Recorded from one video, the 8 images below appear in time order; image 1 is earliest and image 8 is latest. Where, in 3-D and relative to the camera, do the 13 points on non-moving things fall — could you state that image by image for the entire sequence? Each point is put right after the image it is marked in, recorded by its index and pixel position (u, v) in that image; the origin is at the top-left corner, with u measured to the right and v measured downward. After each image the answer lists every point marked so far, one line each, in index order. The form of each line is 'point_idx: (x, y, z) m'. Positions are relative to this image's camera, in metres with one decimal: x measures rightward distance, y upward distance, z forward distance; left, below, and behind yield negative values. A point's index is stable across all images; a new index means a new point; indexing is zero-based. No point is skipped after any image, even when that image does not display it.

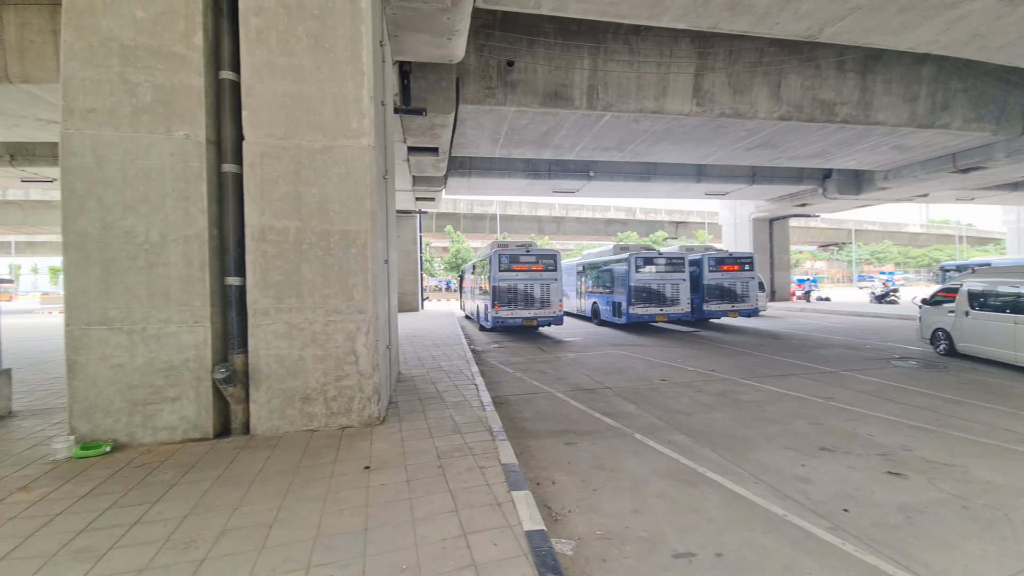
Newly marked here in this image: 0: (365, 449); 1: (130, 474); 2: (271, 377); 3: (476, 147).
0: (-1.1, -1.2, +3.2) m
1: (-2.5, -1.2, +2.7) m
2: (-2.0, -0.7, +3.5) m
3: (-1.0, +3.4, +10.2) m
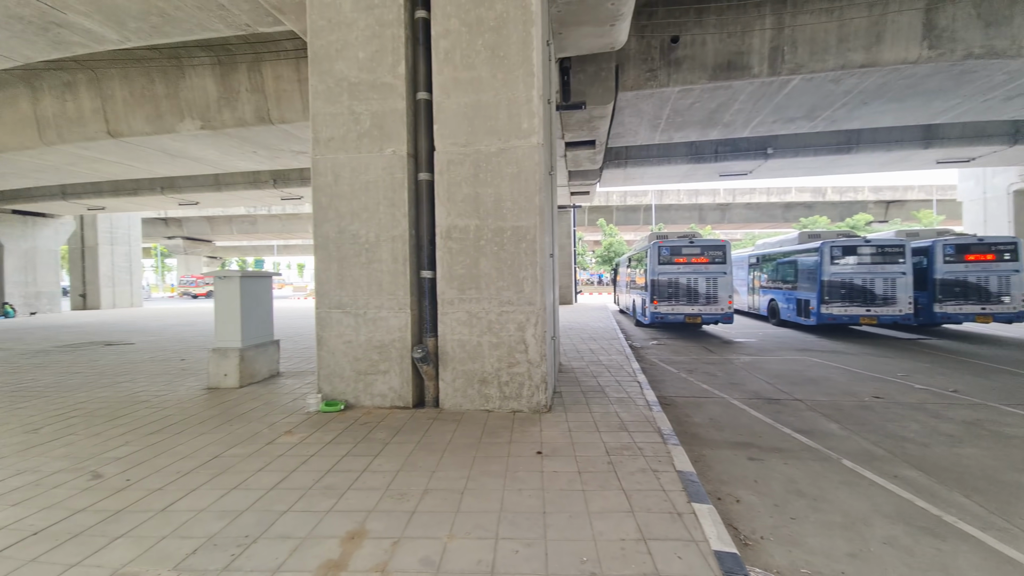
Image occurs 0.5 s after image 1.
0: (+0.2, -1.2, +3.3) m
1: (-1.3, -1.1, +3.4) m
2: (-0.5, -0.7, +3.9) m
3: (+2.9, +3.6, +9.8) m
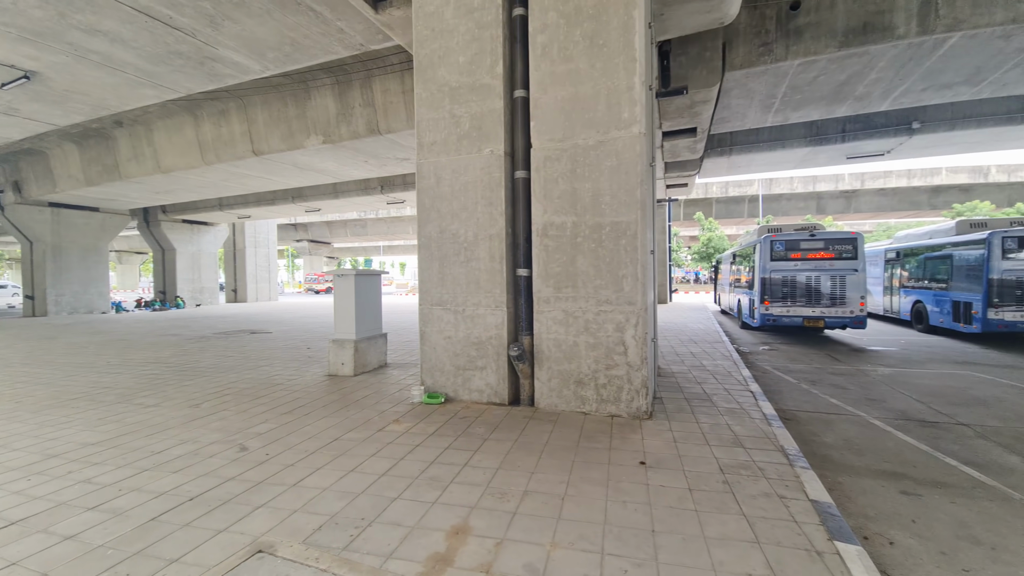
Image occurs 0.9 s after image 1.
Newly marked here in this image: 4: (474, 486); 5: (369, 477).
0: (+0.9, -1.2, +3.1) m
1: (-0.5, -1.1, +3.5) m
2: (+0.4, -0.6, +3.9) m
3: (+5.0, +3.6, +8.8) m
4: (-0.2, -1.1, +2.4) m
5: (-0.9, -1.1, +2.5) m
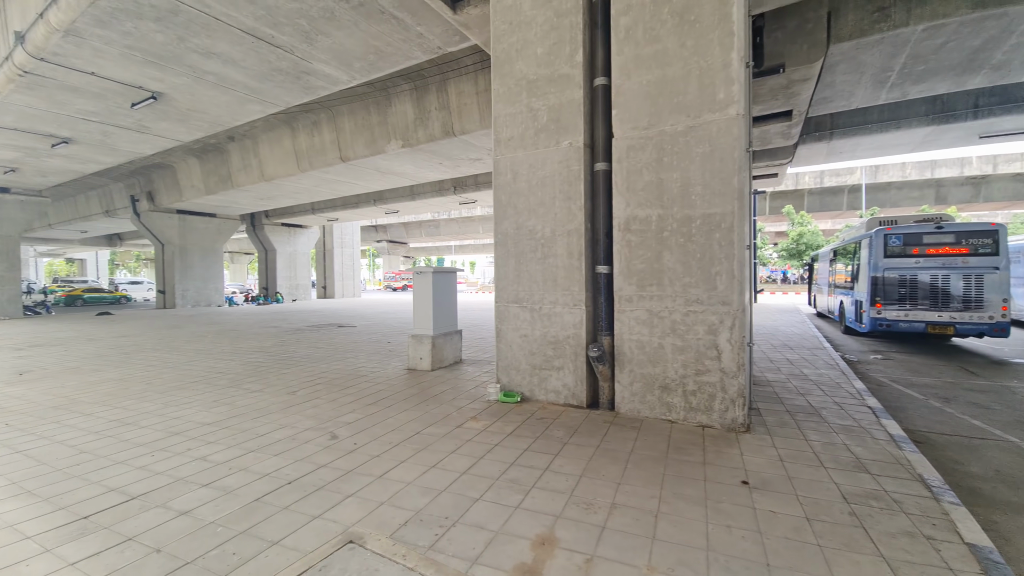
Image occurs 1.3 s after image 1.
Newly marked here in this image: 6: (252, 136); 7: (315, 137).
0: (+1.5, -1.1, +2.8) m
1: (+0.2, -1.1, +3.4) m
2: (+1.1, -0.6, +3.6) m
3: (+6.4, +3.6, +7.8) m
4: (+0.2, -1.1, +2.3) m
5: (-0.4, -1.1, +2.5) m
6: (-9.6, +5.6, +15.3) m
7: (-6.5, +5.0, +13.7) m
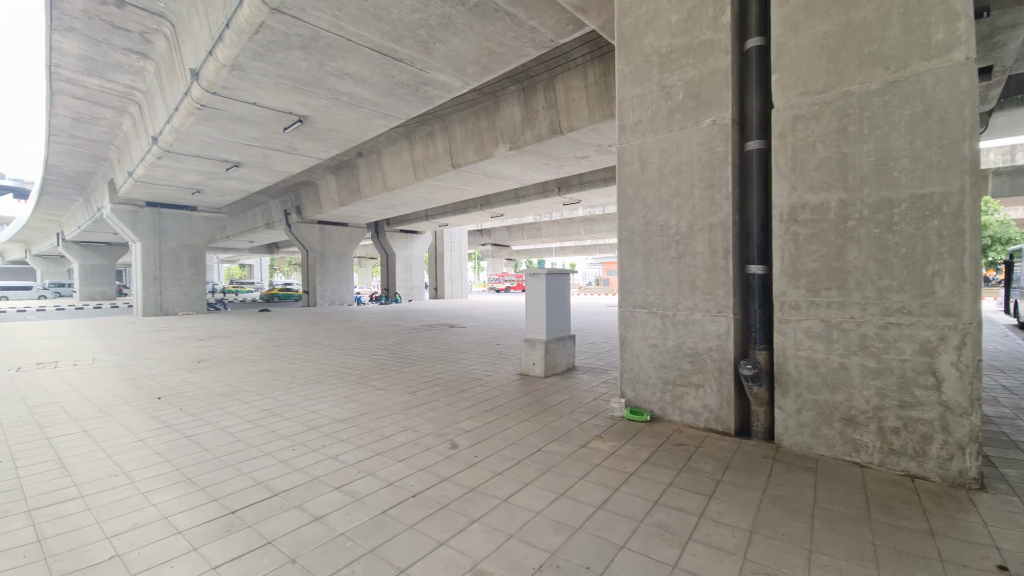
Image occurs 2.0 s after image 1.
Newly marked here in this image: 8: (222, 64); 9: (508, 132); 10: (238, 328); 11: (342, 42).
0: (+2.3, -1.2, +2.0) m
1: (+1.1, -1.1, +2.9) m
2: (+2.0, -0.7, +2.9) m
3: (+8.3, +3.5, +5.7) m
4: (+0.9, -1.1, +1.8) m
5: (+0.4, -1.1, +2.1) m
6: (-5.5, +5.5, +16.8) m
7: (-2.9, +4.9, +14.6) m
8: (-4.7, +3.7, +6.8) m
9: (-0.1, +4.5, +12.0) m
10: (-8.5, -1.2, +12.9) m
11: (-2.5, +3.7, +6.2) m
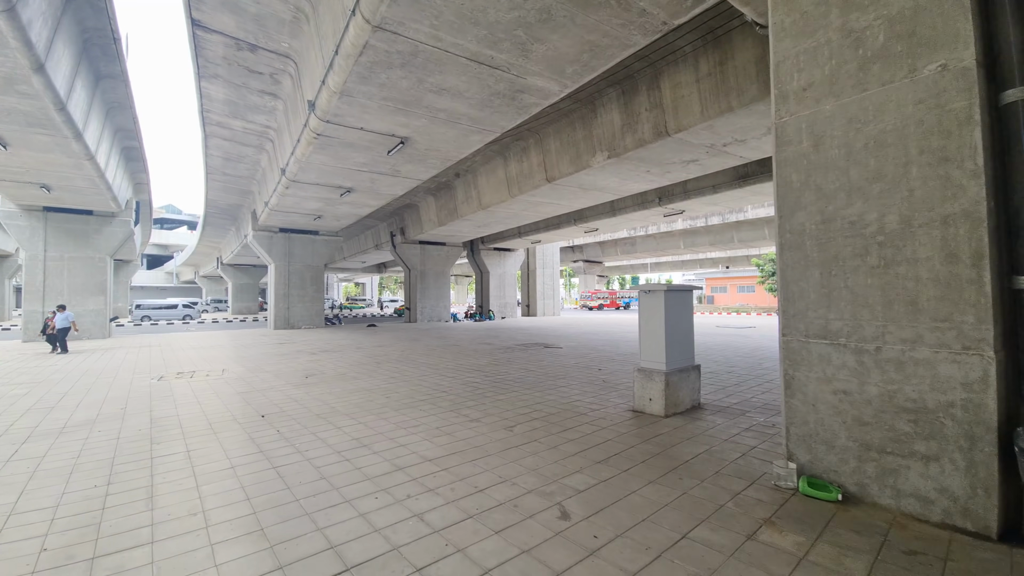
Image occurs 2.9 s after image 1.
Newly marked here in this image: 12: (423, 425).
0: (+2.7, -1.2, +0.8) m
1: (+1.8, -1.2, +1.9) m
2: (+2.7, -0.8, +1.7) m
3: (+9.4, +3.3, +3.2) m
4: (+1.3, -1.2, +0.8) m
5: (+0.9, -1.2, +1.3) m
6: (-1.6, +4.8, +17.1) m
7: (+0.4, +4.3, +14.4) m
8: (-3.1, +3.4, +7.1) m
9: (+2.5, +4.0, +11.2) m
10: (-5.4, -1.8, +13.7) m
11: (-1.1, +3.4, +6.1) m
12: (-0.9, -1.3, +4.1) m
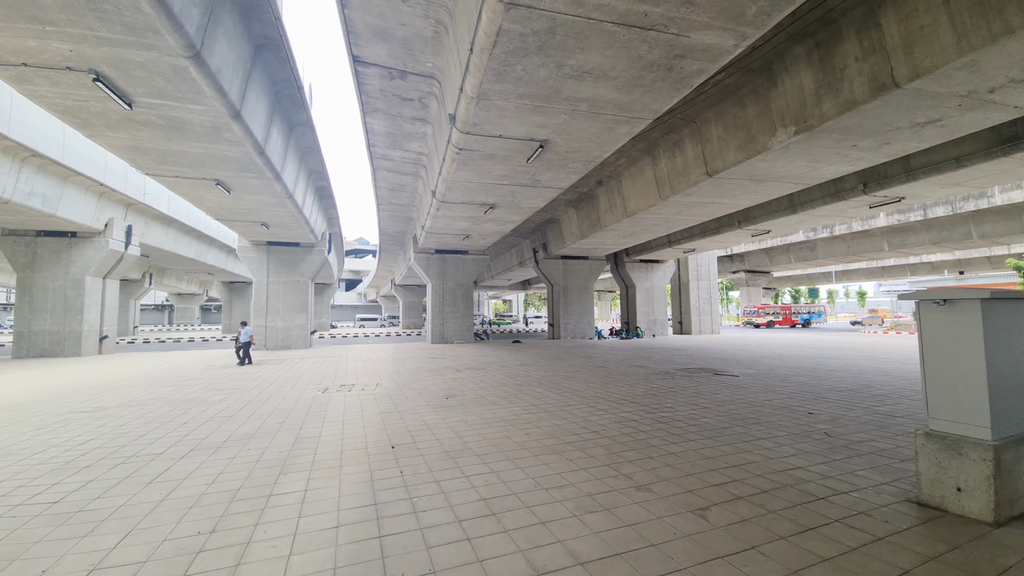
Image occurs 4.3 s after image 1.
0: (+2.7, -1.1, -1.3) m
1: (+2.2, -1.2, 0.0) m
2: (+3.0, -0.7, -0.4) m
3: (+9.7, +3.5, -1.0) m
4: (+1.4, -1.1, -0.8) m
5: (+1.1, -1.2, -0.2) m
6: (+4.0, +4.3, +15.8) m
7: (+5.0, +3.9, +12.5) m
8: (-0.7, +3.1, +6.8) m
9: (+6.0, +3.7, +8.8) m
10: (-0.7, -2.3, +13.5) m
11: (+0.9, +3.2, +5.1) m
12: (+0.4, -1.4, +3.0) m
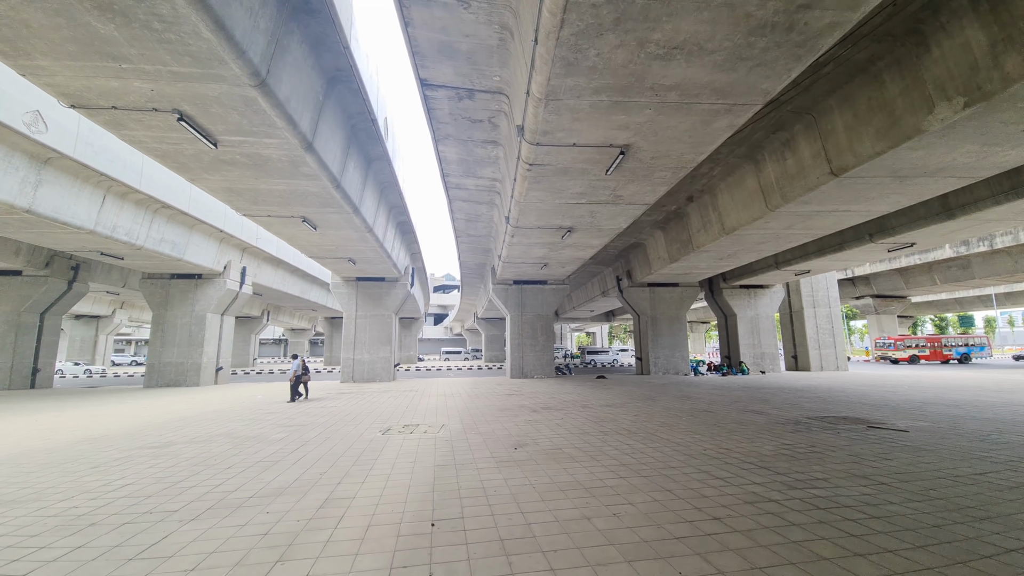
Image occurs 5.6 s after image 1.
0: (+2.1, -0.8, -2.9) m
1: (+1.9, -1.0, -1.5) m
2: (+2.6, -0.4, -2.0) m
3: (+9.0, +4.0, -3.6) m
4: (+1.0, -0.9, -2.2) m
5: (+0.8, -1.0, -1.5) m
6: (+6.7, +3.4, +14.0) m
7: (+7.0, +3.3, +10.5) m
8: (+0.4, +2.7, +6.0) m
9: (+7.3, +3.4, +6.7) m
10: (+1.8, -3.2, +12.2) m
11: (+1.6, +3.0, +4.1) m
12: (+0.8, -1.5, +1.7) m
